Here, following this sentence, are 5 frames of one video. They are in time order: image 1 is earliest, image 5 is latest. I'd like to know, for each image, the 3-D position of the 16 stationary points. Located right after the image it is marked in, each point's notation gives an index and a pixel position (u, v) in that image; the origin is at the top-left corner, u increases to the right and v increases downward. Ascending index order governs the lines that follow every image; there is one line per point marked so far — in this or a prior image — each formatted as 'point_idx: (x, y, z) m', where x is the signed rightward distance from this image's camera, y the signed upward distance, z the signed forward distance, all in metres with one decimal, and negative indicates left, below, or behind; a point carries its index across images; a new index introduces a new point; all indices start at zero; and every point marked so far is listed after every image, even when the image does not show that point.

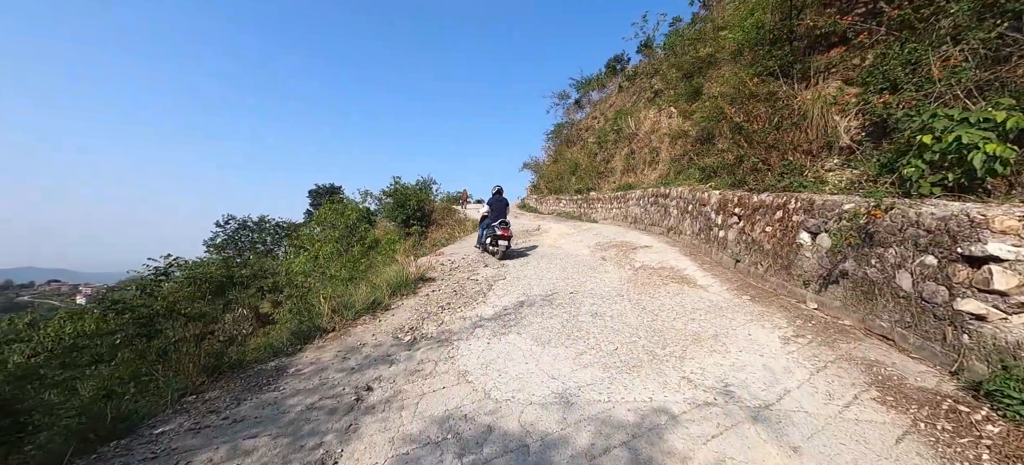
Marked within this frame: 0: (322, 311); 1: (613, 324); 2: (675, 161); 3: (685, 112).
0: (-2.4, -1.0, +4.6) m
1: (+1.1, -1.0, +4.2) m
2: (+5.8, +2.5, +13.2) m
3: (+6.6, +4.5, +14.1) m
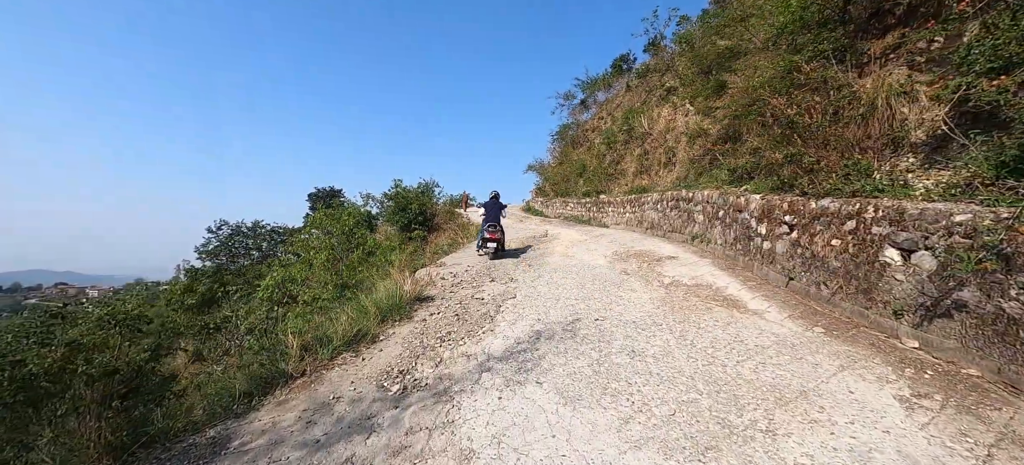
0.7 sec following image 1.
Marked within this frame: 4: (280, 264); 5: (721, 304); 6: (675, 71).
0: (-2.2, -1.2, +3.7) m
1: (+1.3, -1.2, +3.3) m
2: (+6.0, +2.3, +12.2) m
3: (+6.8, +4.3, +13.1) m
4: (-10.5, -1.4, +16.9) m
5: (+2.7, -0.9, +4.8) m
6: (+7.8, +7.8, +17.9) m
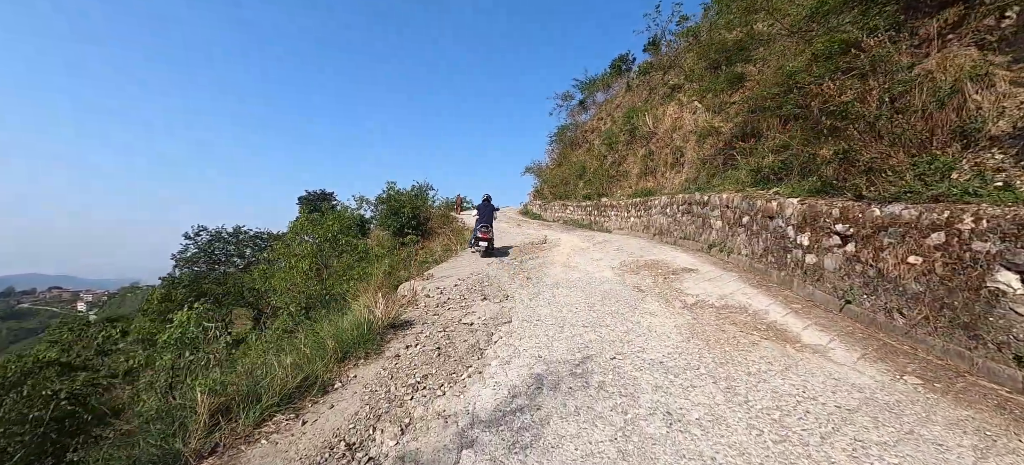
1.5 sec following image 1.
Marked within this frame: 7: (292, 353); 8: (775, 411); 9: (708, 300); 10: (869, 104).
0: (-2.3, -1.3, +2.7) m
1: (+1.2, -1.4, +2.3) m
2: (+5.9, +2.1, +11.3) m
3: (+6.7, +4.1, +12.2) m
4: (-10.6, -1.7, +15.8) m
5: (+2.7, -1.1, +3.9) m
6: (+7.7, +7.5, +17.1) m
7: (-2.3, -1.2, +3.9) m
8: (+1.9, -1.3, +2.6) m
9: (+2.7, -0.9, +5.1) m
10: (+4.9, +1.8, +5.1) m
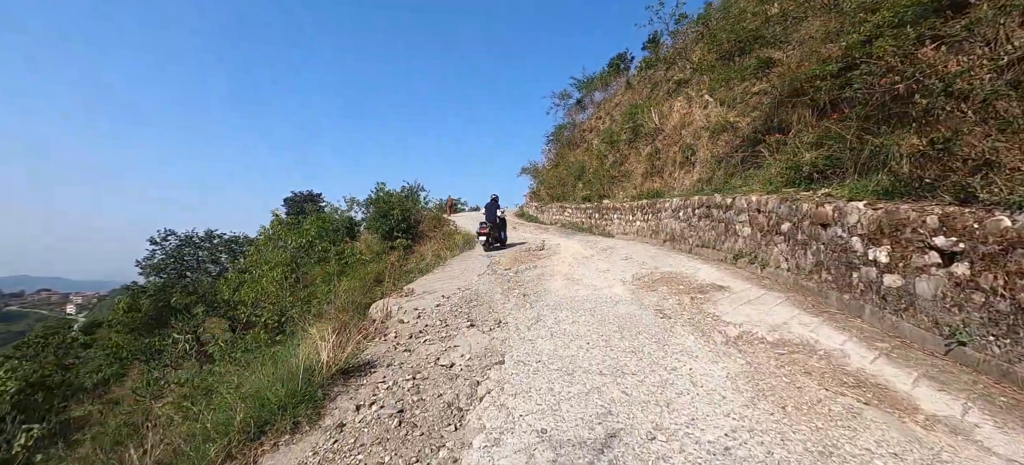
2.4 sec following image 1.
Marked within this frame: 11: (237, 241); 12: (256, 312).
0: (-2.3, -1.4, +1.5) m
1: (+1.2, -1.5, +1.2) m
2: (+5.7, +1.9, +10.2) m
3: (+6.5, +4.0, +11.1) m
4: (-10.8, -1.8, +14.5) m
5: (+2.6, -1.2, +2.7) m
6: (+7.5, +7.4, +16.0) m
7: (-2.4, -1.4, +2.7) m
8: (+1.8, -1.4, +1.5) m
9: (+2.6, -1.1, +4.0) m
10: (+4.8, +1.6, +4.0) m
11: (-13.8, -0.4, +18.7) m
12: (-8.4, -2.6, +12.4) m
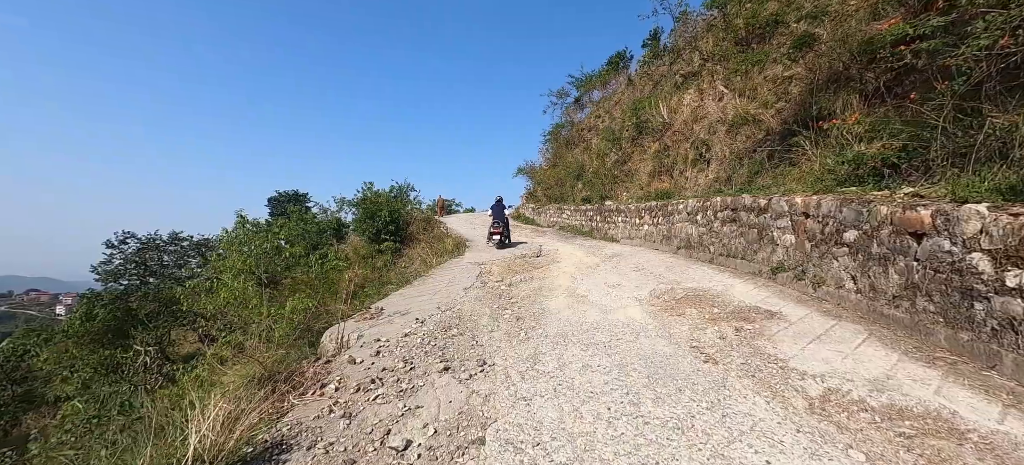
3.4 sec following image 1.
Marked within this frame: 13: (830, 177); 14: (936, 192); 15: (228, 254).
0: (-2.4, -1.5, +0.2) m
1: (+1.1, -1.6, -0.1) m
2: (+5.6, +1.8, +9.0) m
3: (+6.4, +3.8, +10.0) m
4: (-11.1, -1.9, +13.2) m
5: (+2.5, -1.3, +1.5) m
6: (+7.3, +7.2, +14.8) m
7: (-2.4, -1.5, +1.4) m
8: (+1.7, -1.5, +0.2) m
9: (+2.5, -1.2, +2.8) m
10: (+4.7, +1.5, +2.8) m
11: (-14.0, -0.5, +17.3) m
12: (-8.6, -2.7, +11.0) m
13: (+4.7, +0.8, +5.5) m
14: (+4.2, +0.4, +3.7) m
15: (-10.4, -0.8, +13.7) m
